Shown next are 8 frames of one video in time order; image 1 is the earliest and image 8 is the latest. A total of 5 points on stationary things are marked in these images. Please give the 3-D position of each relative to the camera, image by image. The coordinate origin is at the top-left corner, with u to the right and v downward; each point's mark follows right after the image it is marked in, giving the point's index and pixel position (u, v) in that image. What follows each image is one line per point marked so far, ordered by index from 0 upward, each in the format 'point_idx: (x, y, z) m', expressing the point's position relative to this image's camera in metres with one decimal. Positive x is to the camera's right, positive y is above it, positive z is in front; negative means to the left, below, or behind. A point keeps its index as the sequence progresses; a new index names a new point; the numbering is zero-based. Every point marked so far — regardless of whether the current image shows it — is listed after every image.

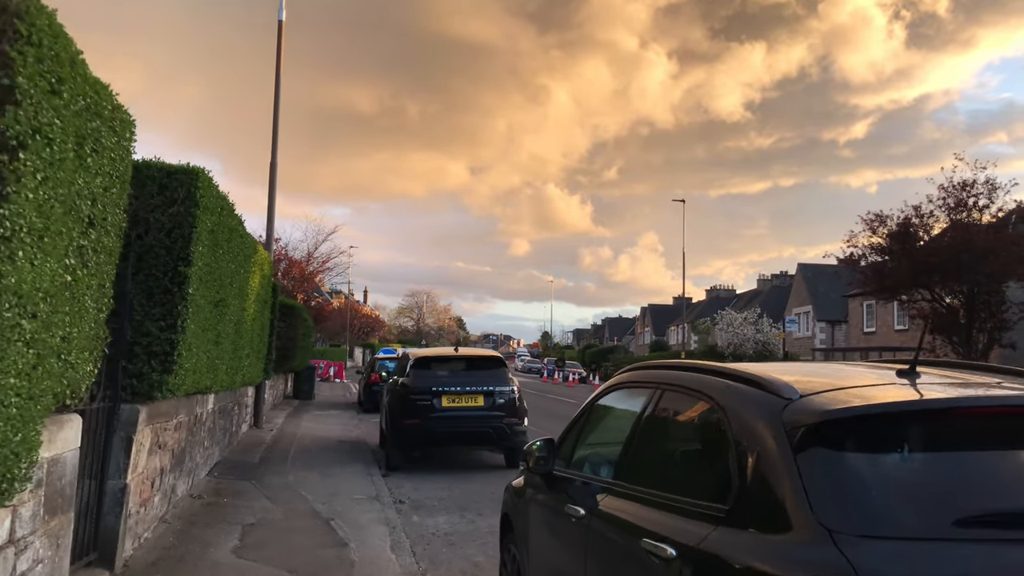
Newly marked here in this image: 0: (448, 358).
0: (-0.8, -0.9, +11.7) m
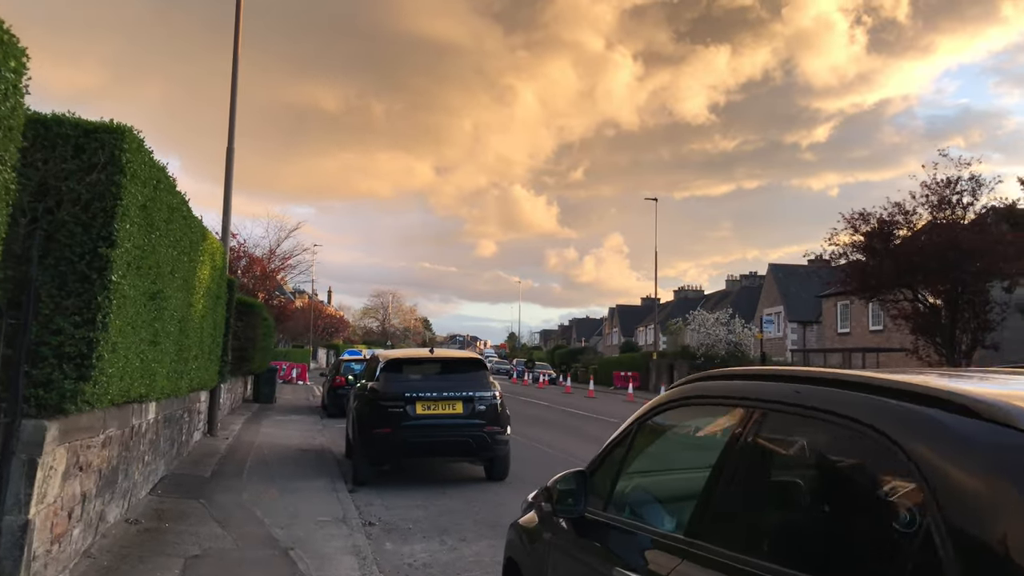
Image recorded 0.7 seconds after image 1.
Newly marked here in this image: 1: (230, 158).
0: (-1.0, -0.8, +10.6) m
1: (-4.9, +2.2, +15.9) m
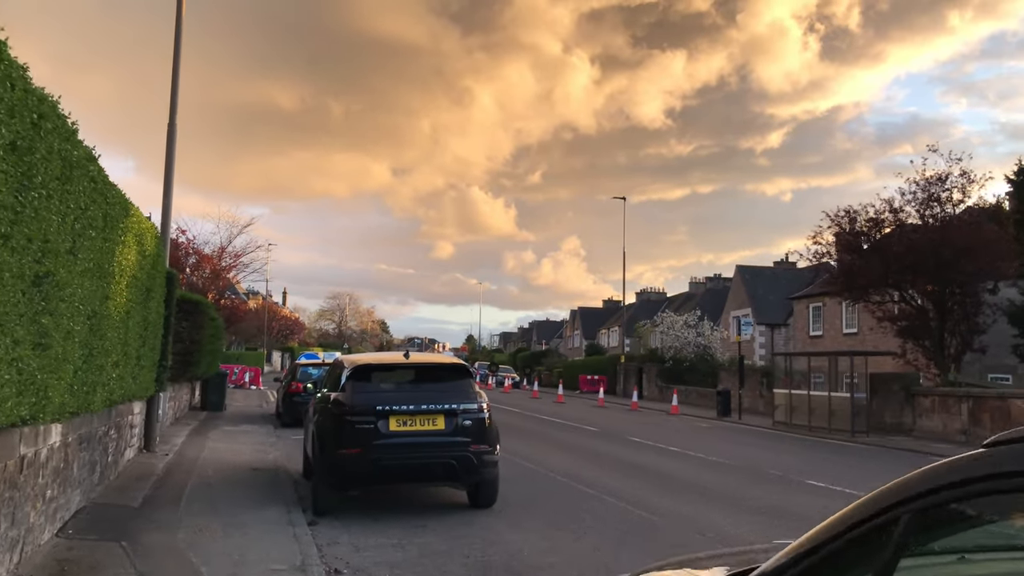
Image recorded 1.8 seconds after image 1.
0: (-1.1, -0.8, +9.0) m
1: (-5.2, +2.3, +14.1) m
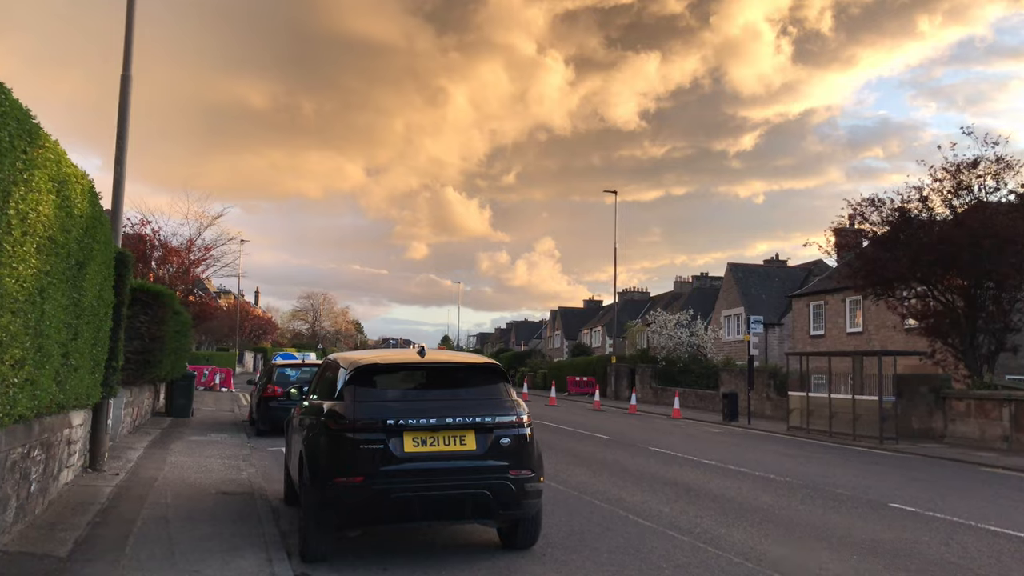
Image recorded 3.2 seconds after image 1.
0: (-0.8, -0.6, +6.9) m
1: (-5.0, +2.4, +11.9) m
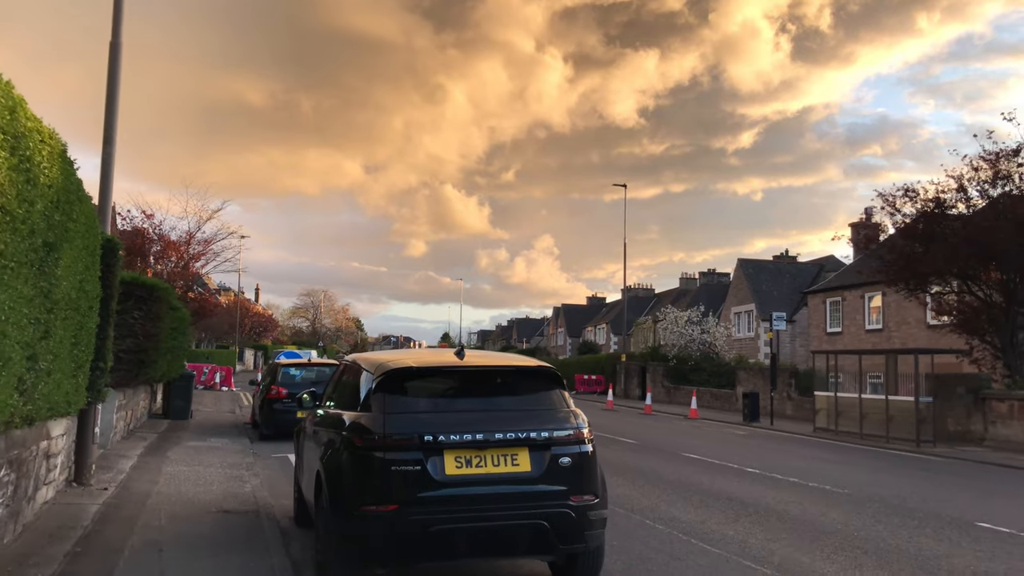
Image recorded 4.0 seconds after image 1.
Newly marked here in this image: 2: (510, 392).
0: (-0.4, -0.5, +5.8) m
1: (-4.6, +2.5, +10.8) m
2: (0.0, -0.7, +5.9) m
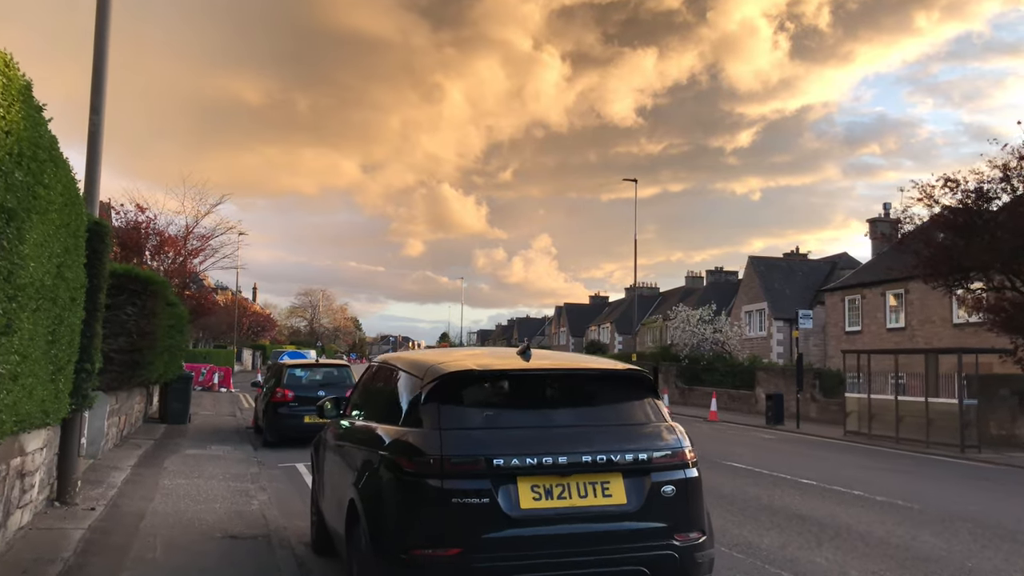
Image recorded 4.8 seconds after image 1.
0: (0.0, -0.5, +4.7) m
1: (-4.2, +2.6, +9.6) m
2: (+0.4, -0.6, +4.7) m
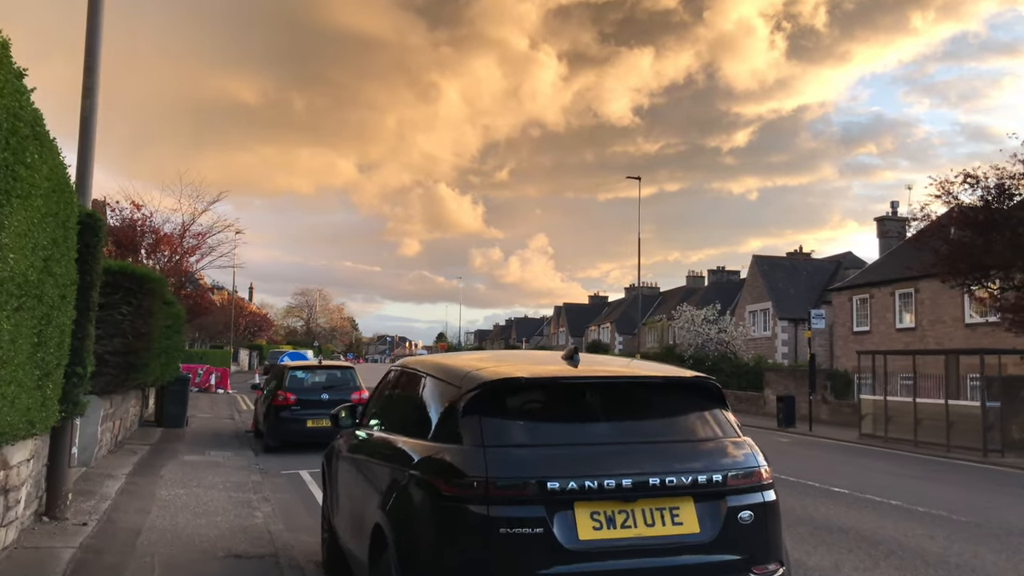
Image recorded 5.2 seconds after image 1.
0: (+0.2, -0.4, +4.1) m
1: (-4.0, +2.6, +9.0) m
2: (+0.6, -0.6, +4.1) m
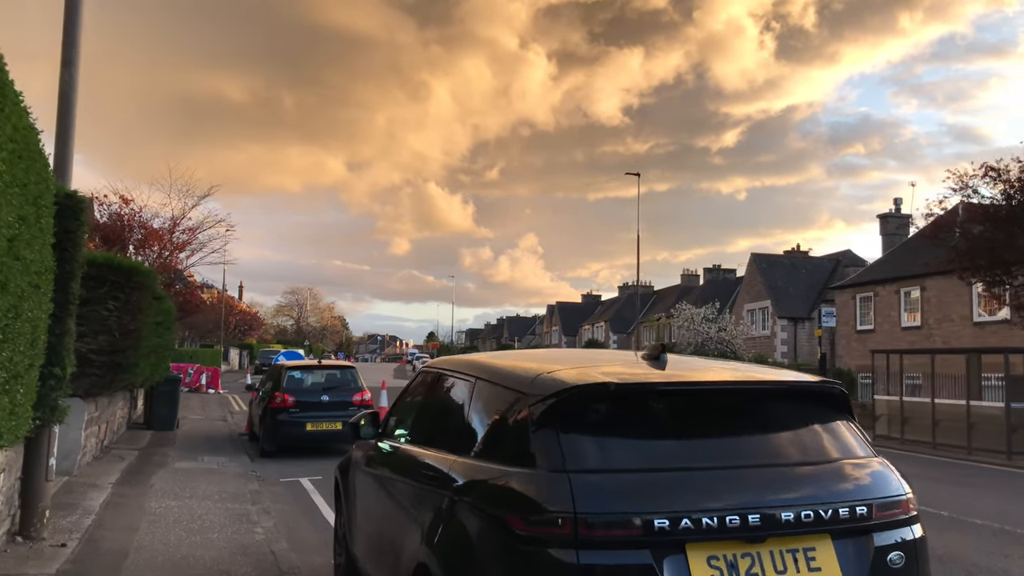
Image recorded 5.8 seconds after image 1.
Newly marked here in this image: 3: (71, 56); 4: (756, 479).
0: (+0.5, -0.4, +3.3) m
1: (-3.8, +2.7, +8.2) m
2: (+0.9, -0.5, +3.3) m
3: (-3.5, +1.9, +7.4) m
4: (+0.8, -0.6, +3.0) m
